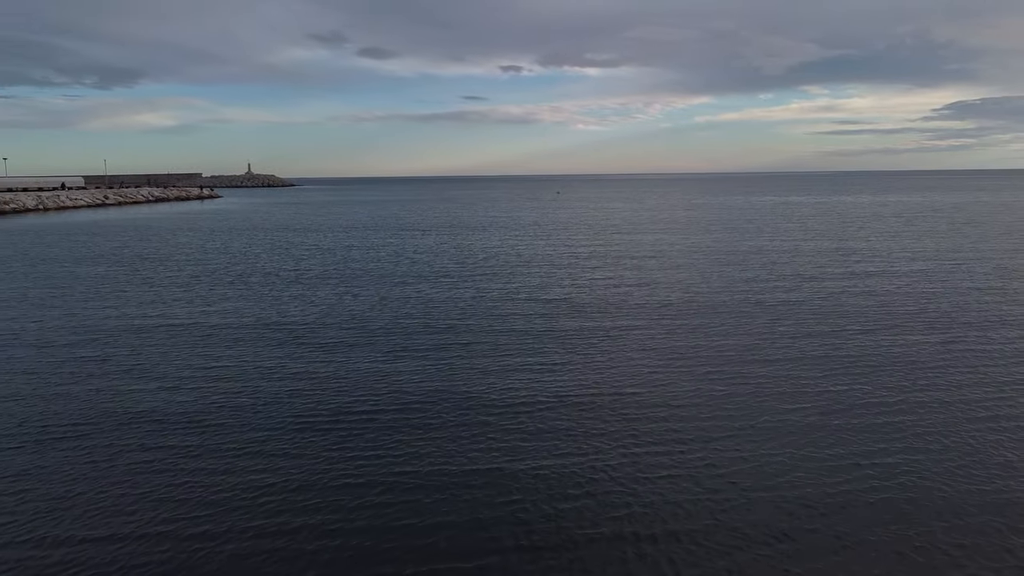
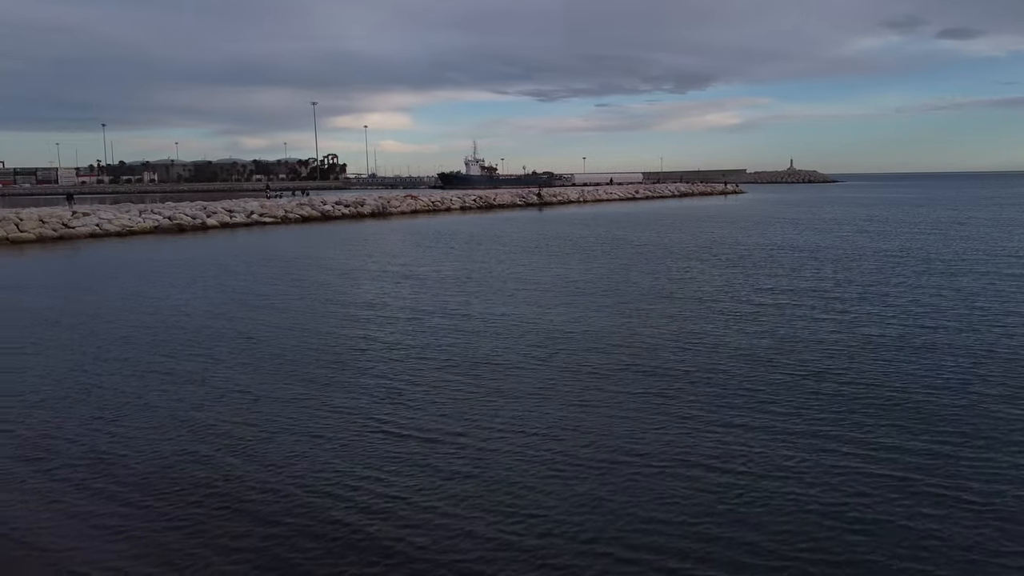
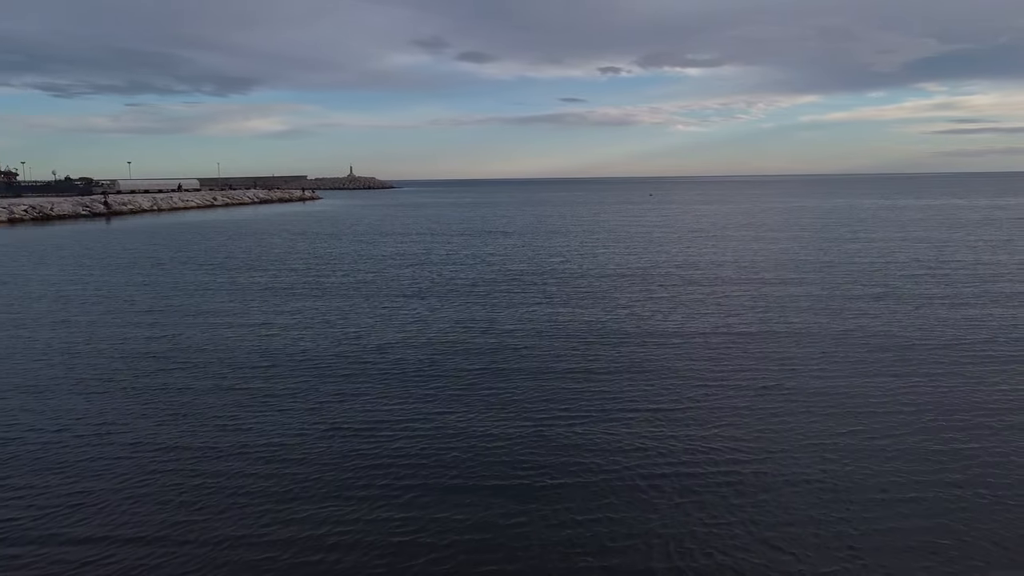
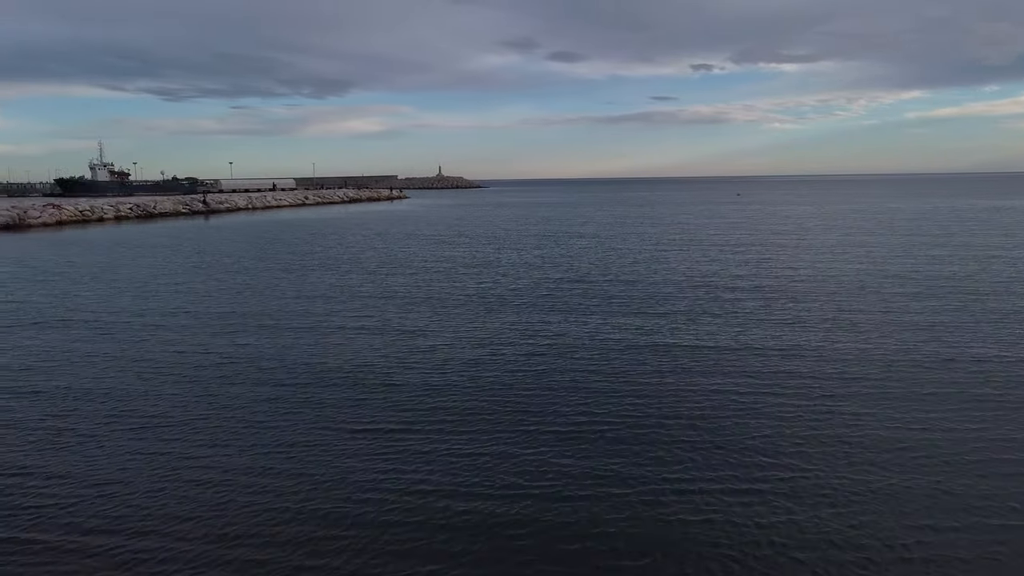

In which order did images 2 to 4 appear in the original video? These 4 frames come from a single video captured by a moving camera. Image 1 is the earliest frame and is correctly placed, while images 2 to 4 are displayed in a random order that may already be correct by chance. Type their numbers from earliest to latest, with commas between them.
3, 4, 2
